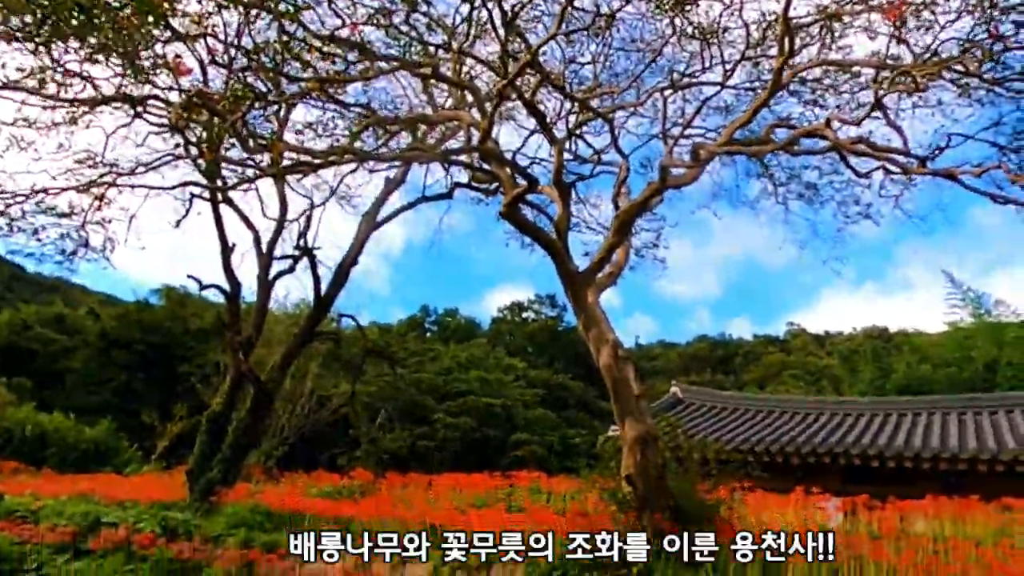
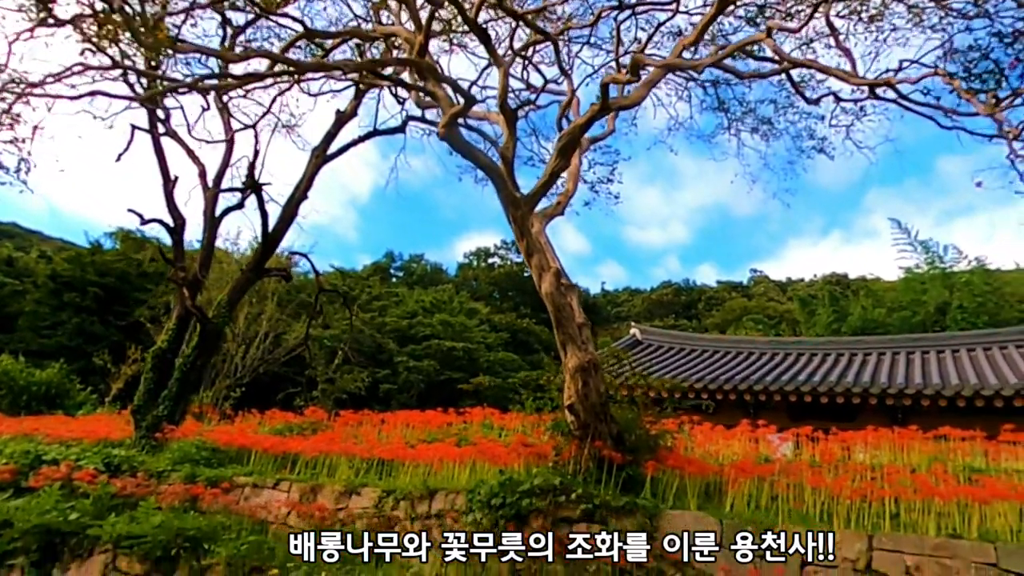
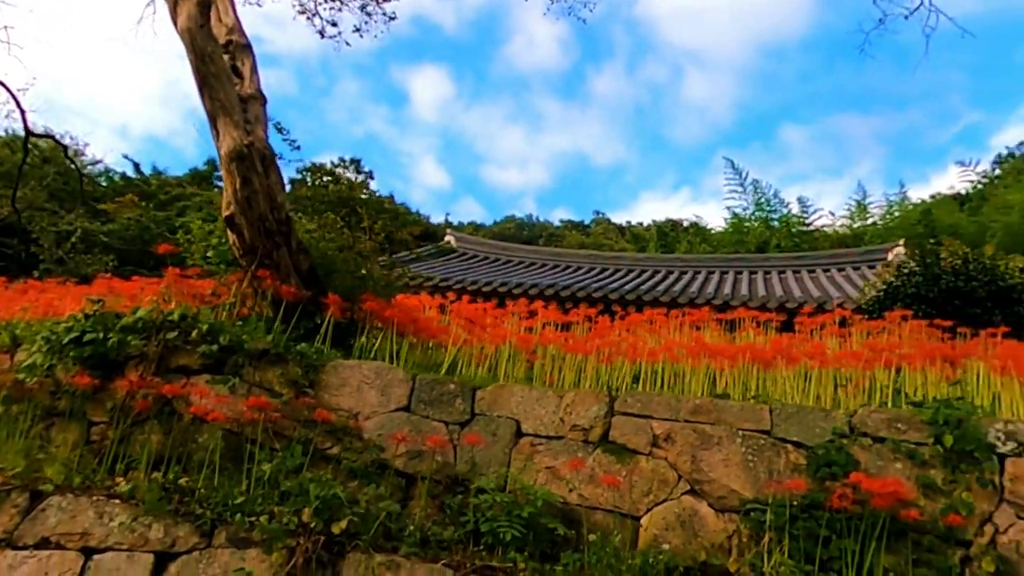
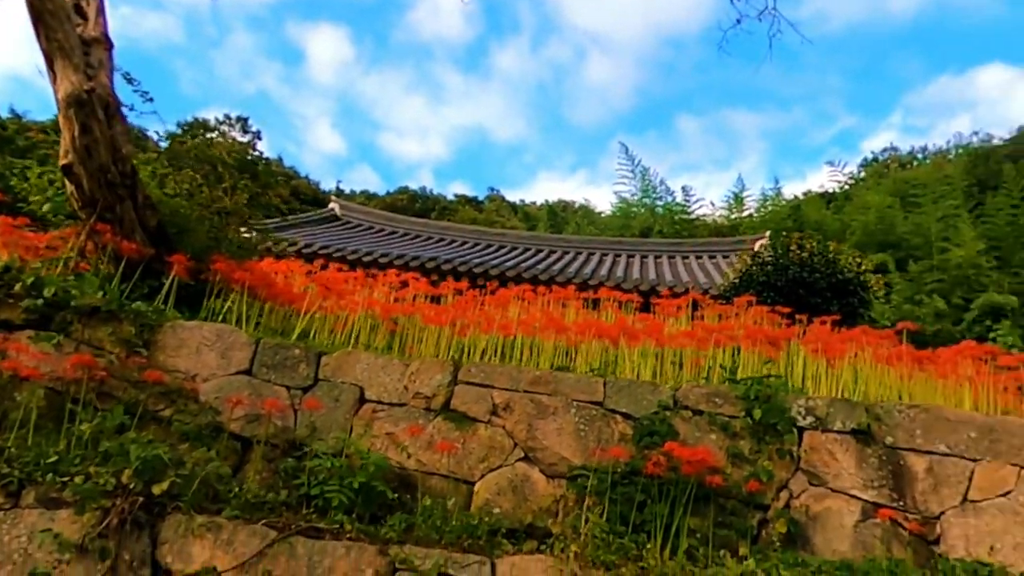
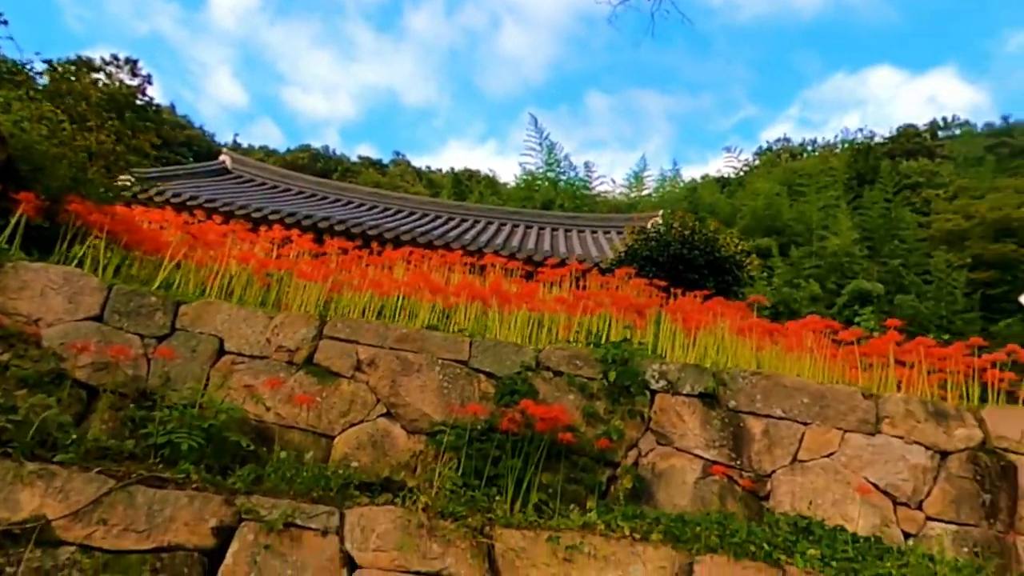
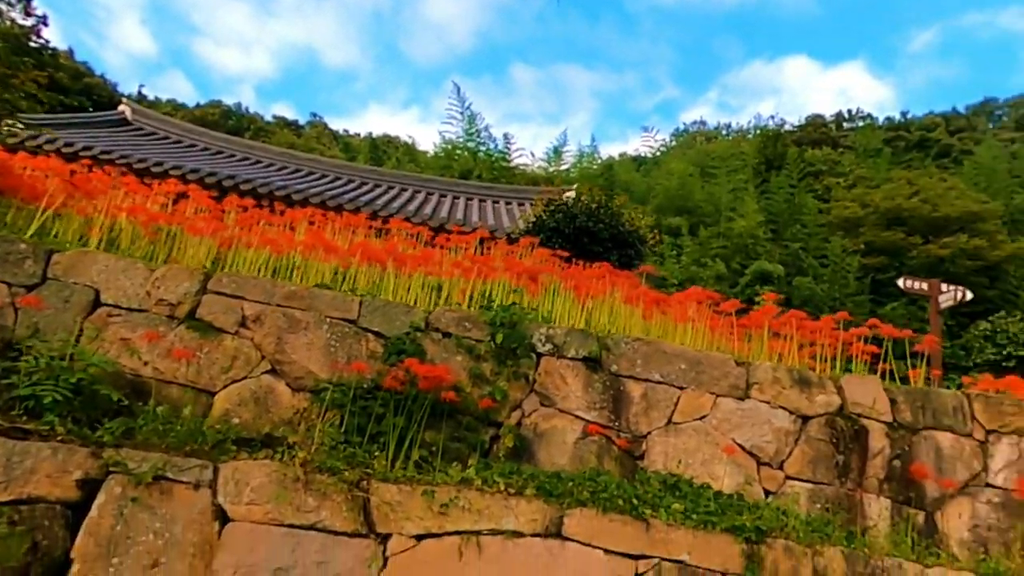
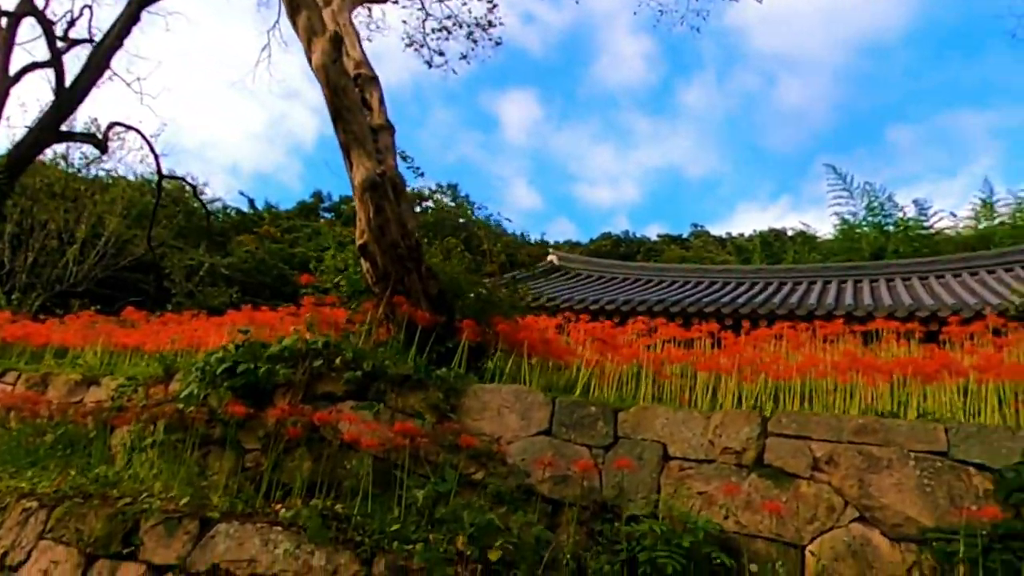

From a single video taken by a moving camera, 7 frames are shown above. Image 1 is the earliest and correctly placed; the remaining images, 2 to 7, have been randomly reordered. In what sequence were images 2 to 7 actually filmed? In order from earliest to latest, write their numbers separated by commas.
2, 7, 3, 4, 5, 6
